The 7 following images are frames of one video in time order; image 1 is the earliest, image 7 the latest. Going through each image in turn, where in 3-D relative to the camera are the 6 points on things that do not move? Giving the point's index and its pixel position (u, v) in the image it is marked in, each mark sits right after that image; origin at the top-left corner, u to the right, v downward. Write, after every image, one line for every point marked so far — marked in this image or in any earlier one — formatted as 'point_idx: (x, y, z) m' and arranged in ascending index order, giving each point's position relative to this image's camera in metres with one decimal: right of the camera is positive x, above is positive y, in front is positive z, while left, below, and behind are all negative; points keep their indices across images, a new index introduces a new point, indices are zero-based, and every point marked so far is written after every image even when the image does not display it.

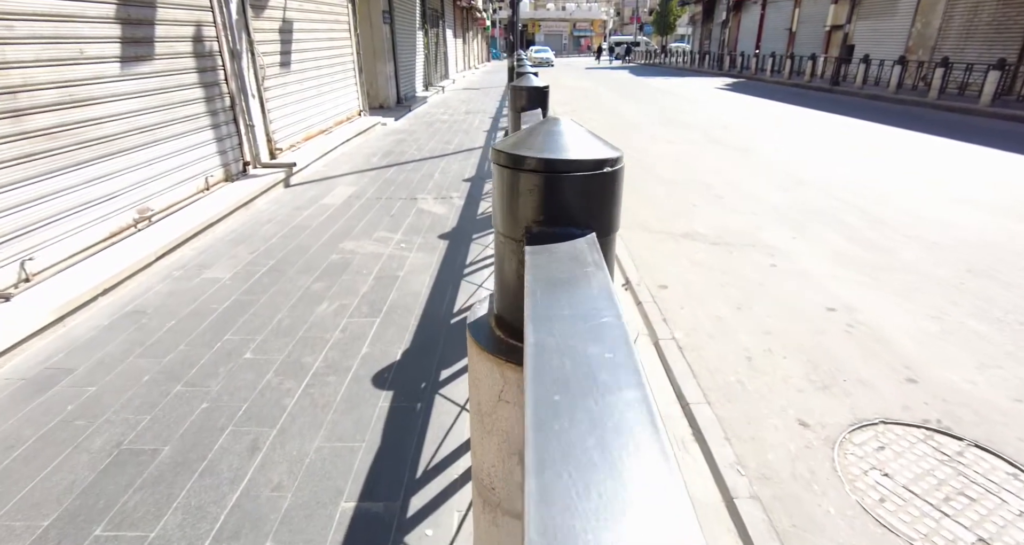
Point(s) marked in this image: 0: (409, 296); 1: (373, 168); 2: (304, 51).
0: (-0.7, -0.2, +3.6) m
1: (-1.9, +1.5, +7.5) m
2: (-3.1, +3.3, +8.2) m
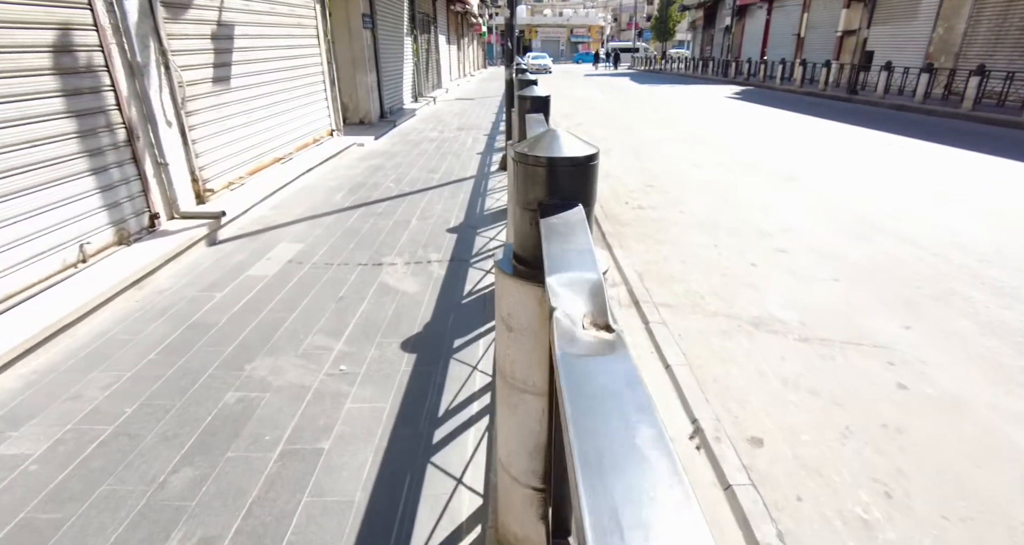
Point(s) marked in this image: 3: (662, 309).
0: (-0.7, -0.9, +2.0) m
1: (-2.0, +0.7, +5.9) m
2: (-3.2, +2.5, +6.6) m
3: (+1.2, -0.3, +4.2) m
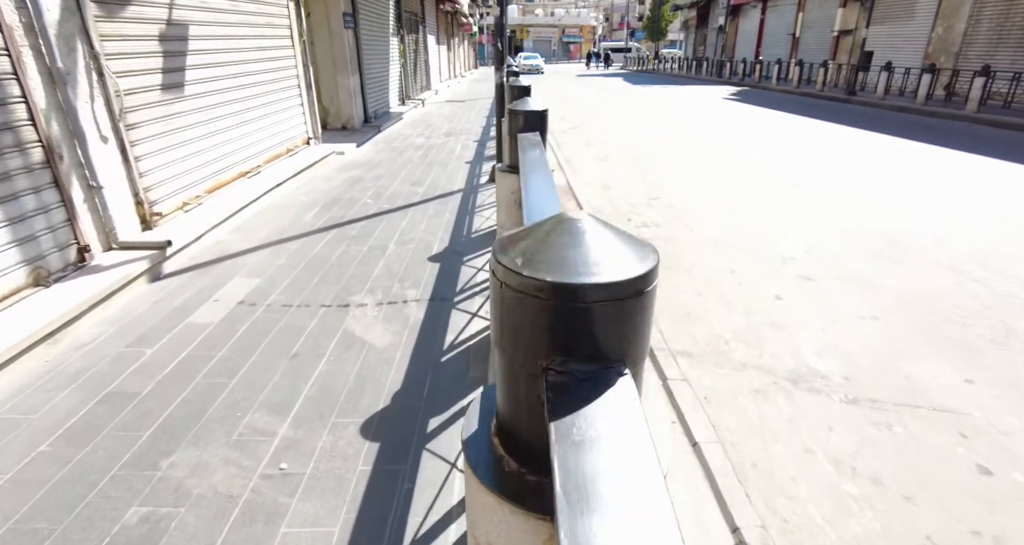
0: (-0.7, -1.2, +1.4) m
1: (-2.0, +0.4, +5.3) m
2: (-3.3, +2.2, +5.9) m
3: (+1.1, -0.6, +3.5) m
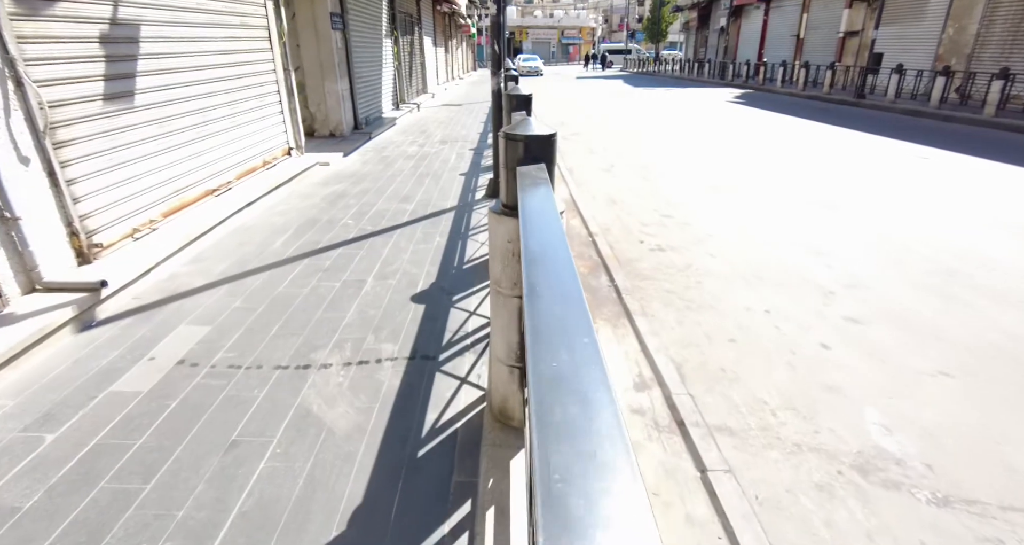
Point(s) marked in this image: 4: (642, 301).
0: (-0.7, -1.5, +0.7) m
1: (-2.1, +0.1, +4.6) m
2: (-3.3, +1.9, +5.2) m
3: (+1.1, -0.9, +2.9) m
4: (+1.1, -0.2, +4.4) m
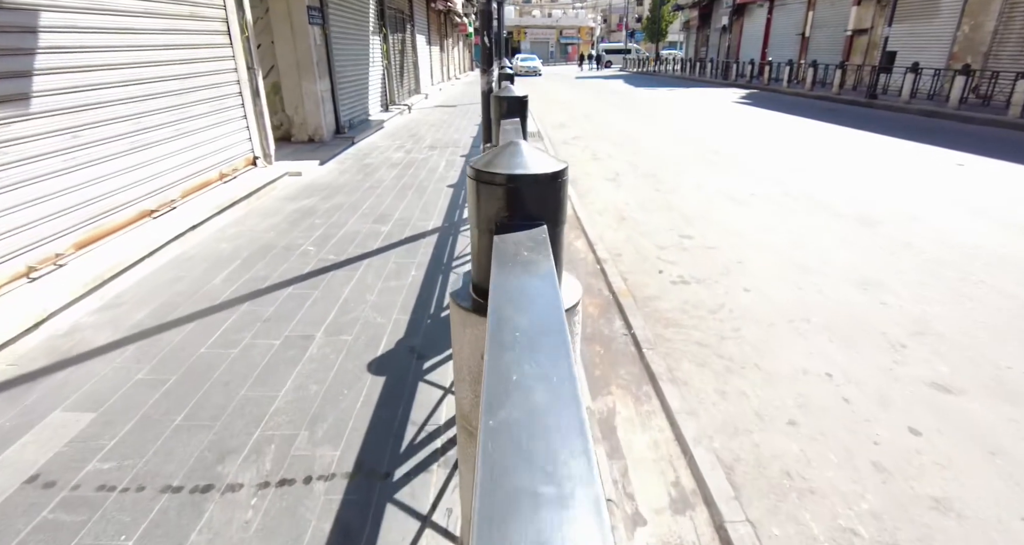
0: (-0.8, -1.8, -0.2) m
1: (-2.1, -0.3, +3.6) m
2: (-3.3, +1.6, +4.3) m
3: (+1.0, -1.2, +1.9) m
4: (+1.0, -0.6, +3.5) m
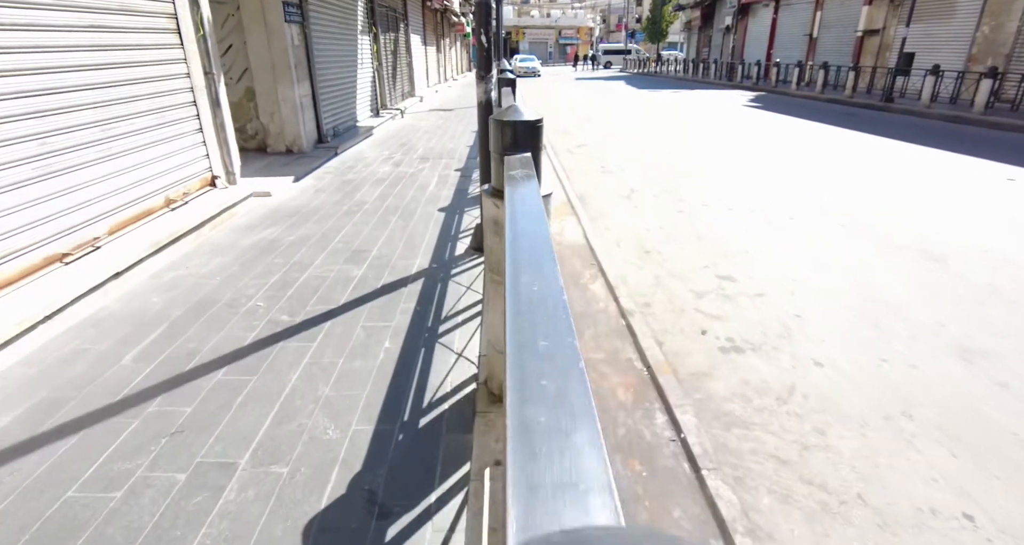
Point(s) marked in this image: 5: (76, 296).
0: (-0.7, -2.3, -1.2) m
1: (-2.1, -0.7, +2.6) m
2: (-3.3, +1.1, +3.3) m
3: (+1.1, -1.6, +1.0) m
4: (+1.0, -1.0, +2.5) m
5: (-2.9, -0.1, +3.7) m
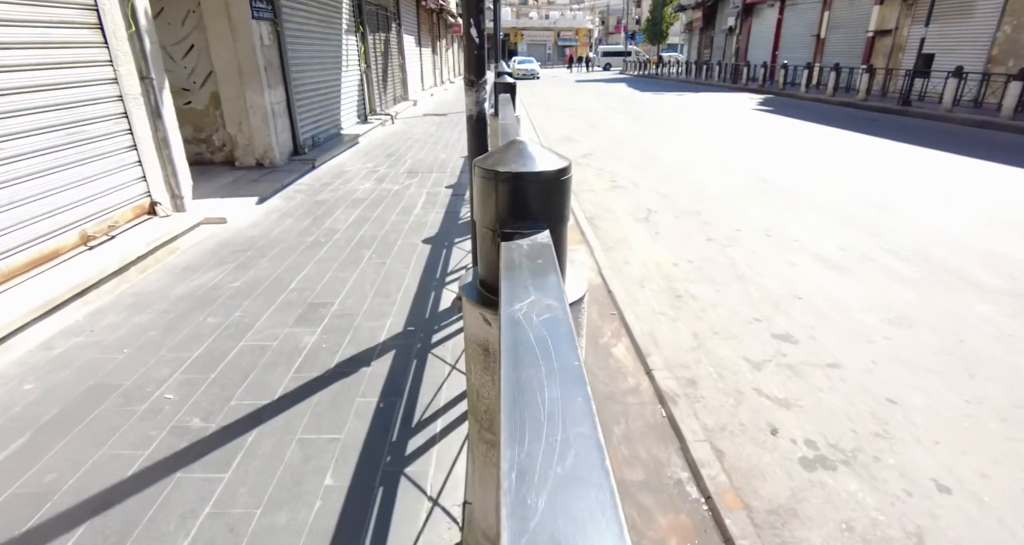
0: (-0.7, -2.7, -2.2) m
1: (-2.1, -1.1, +1.6) m
2: (-3.3, +0.7, +2.3) m
3: (+1.1, -2.0, 0.0) m
4: (+1.0, -1.4, +1.5) m
5: (-2.9, -0.5, +2.7) m
